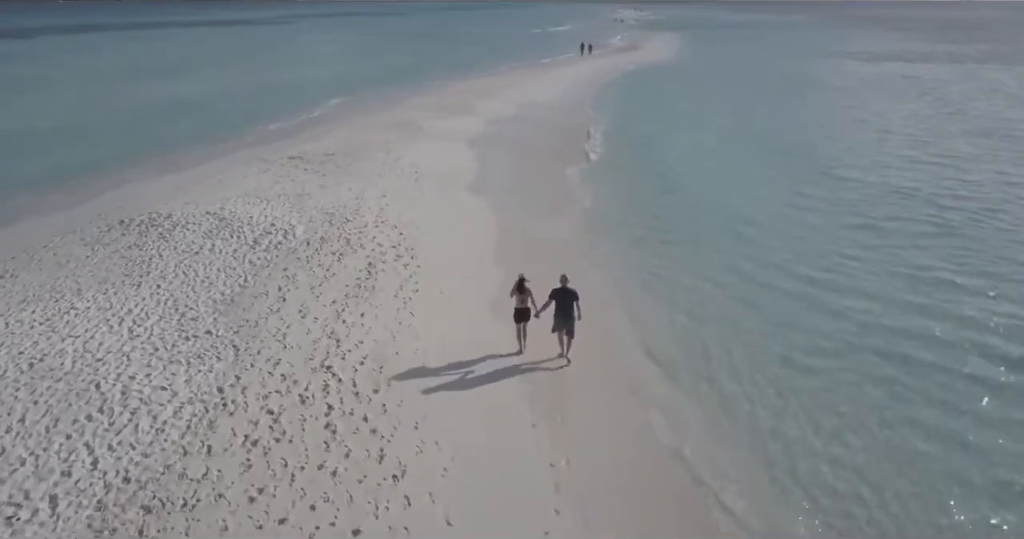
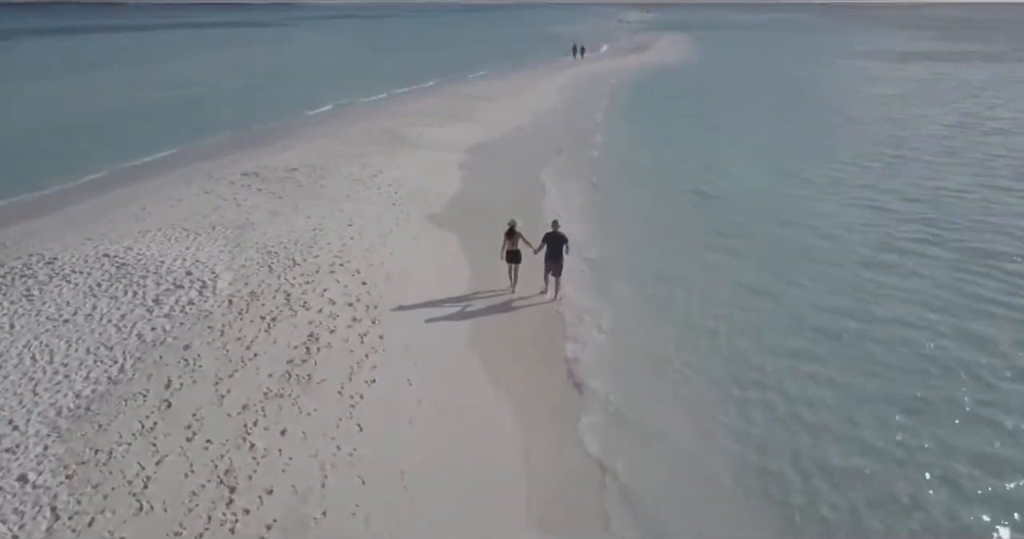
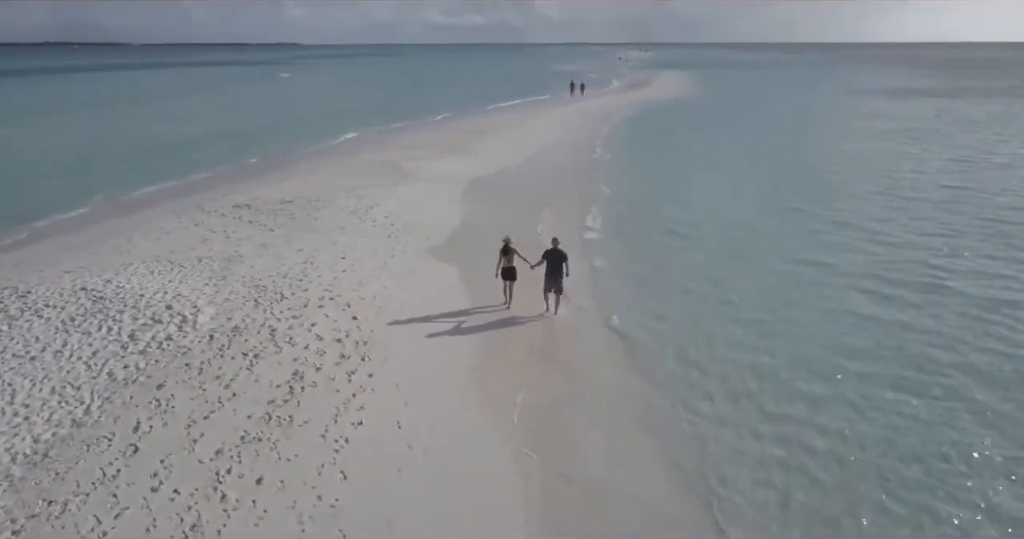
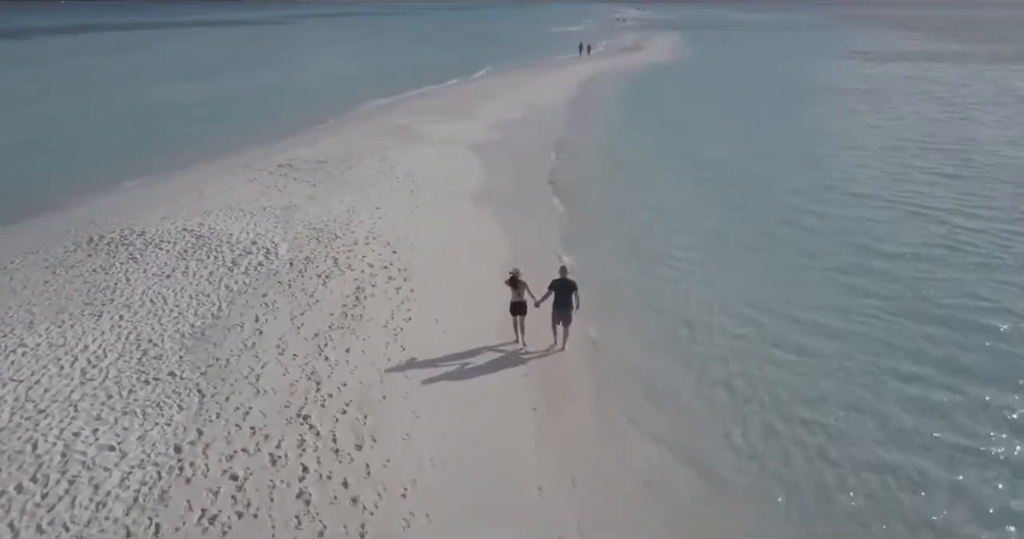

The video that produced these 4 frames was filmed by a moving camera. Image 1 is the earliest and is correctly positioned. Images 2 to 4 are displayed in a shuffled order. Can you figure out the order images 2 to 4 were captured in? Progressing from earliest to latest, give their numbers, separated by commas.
4, 2, 3
